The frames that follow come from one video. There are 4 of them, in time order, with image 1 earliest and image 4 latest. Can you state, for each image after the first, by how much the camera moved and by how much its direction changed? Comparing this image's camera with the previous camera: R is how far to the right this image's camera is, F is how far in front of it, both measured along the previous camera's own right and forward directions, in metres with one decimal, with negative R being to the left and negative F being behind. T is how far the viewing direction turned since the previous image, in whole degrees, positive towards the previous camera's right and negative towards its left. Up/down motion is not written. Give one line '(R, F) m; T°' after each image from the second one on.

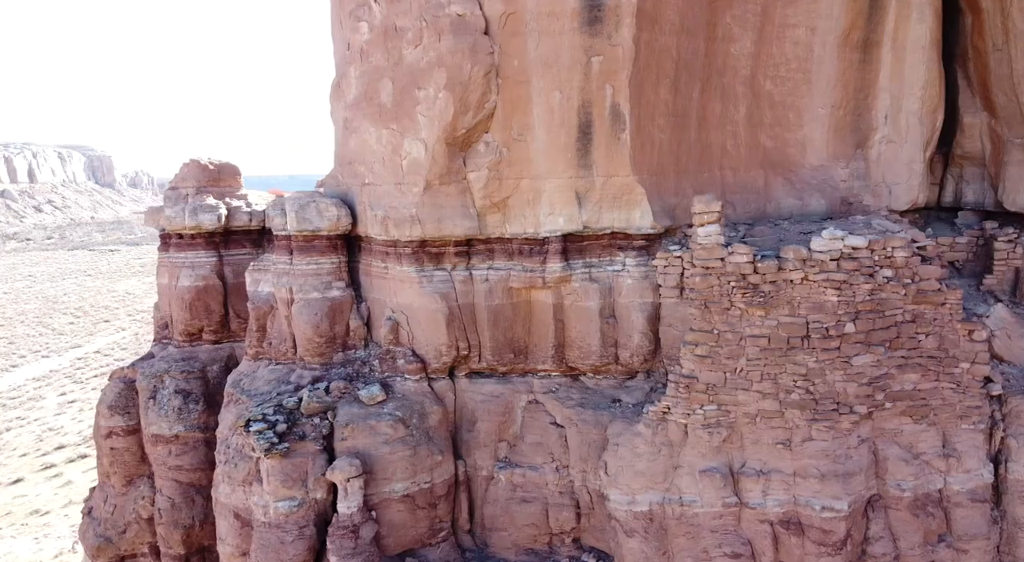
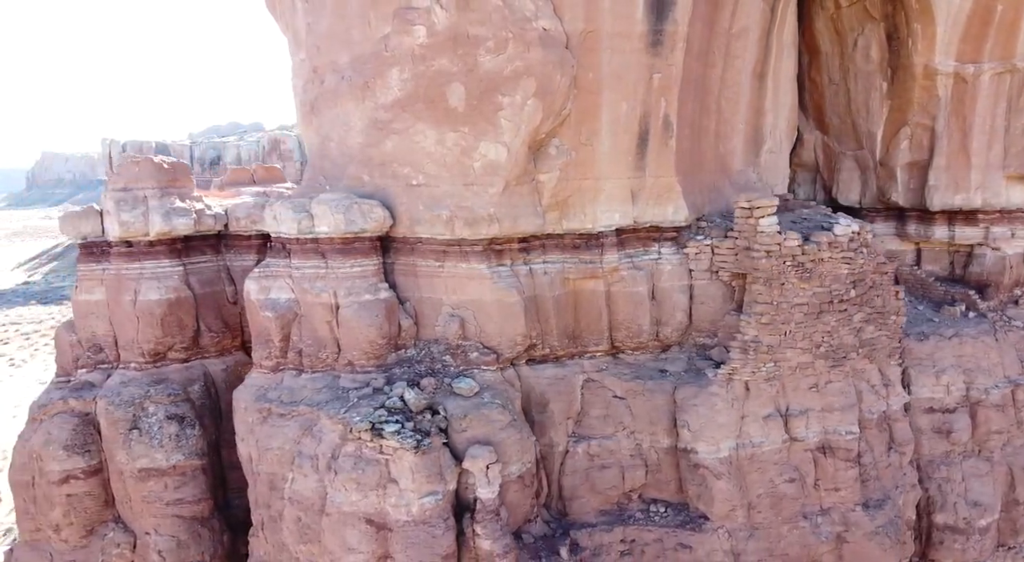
(-2.2, 0.0) m; +21°
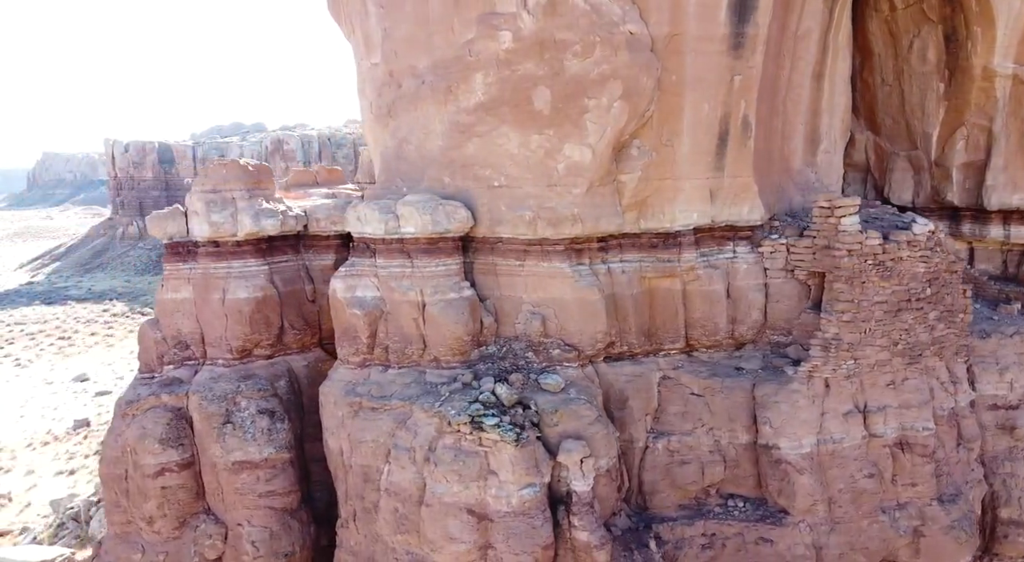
(-0.5, -0.1) m; -1°
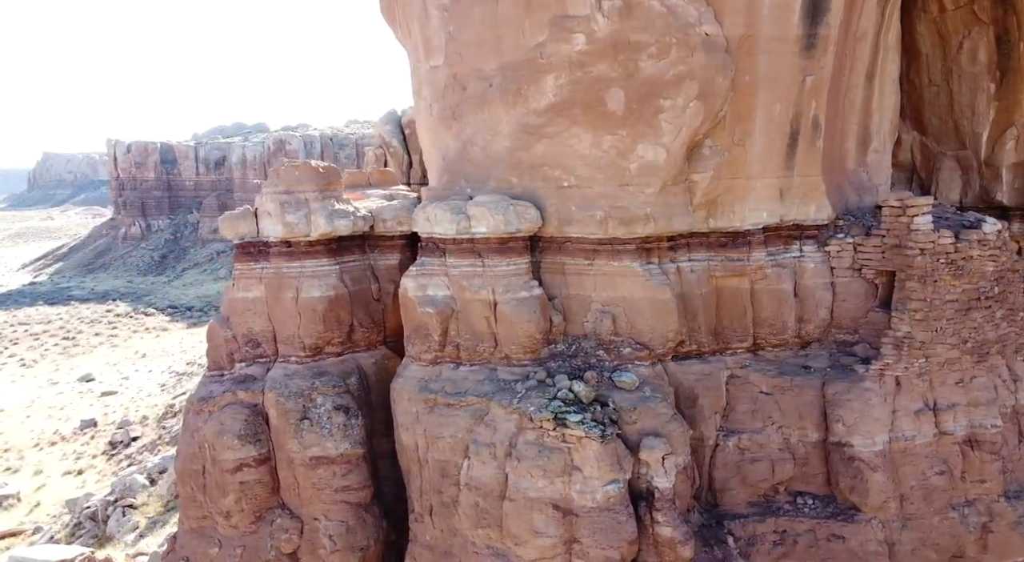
(-0.5, -0.1) m; -1°
